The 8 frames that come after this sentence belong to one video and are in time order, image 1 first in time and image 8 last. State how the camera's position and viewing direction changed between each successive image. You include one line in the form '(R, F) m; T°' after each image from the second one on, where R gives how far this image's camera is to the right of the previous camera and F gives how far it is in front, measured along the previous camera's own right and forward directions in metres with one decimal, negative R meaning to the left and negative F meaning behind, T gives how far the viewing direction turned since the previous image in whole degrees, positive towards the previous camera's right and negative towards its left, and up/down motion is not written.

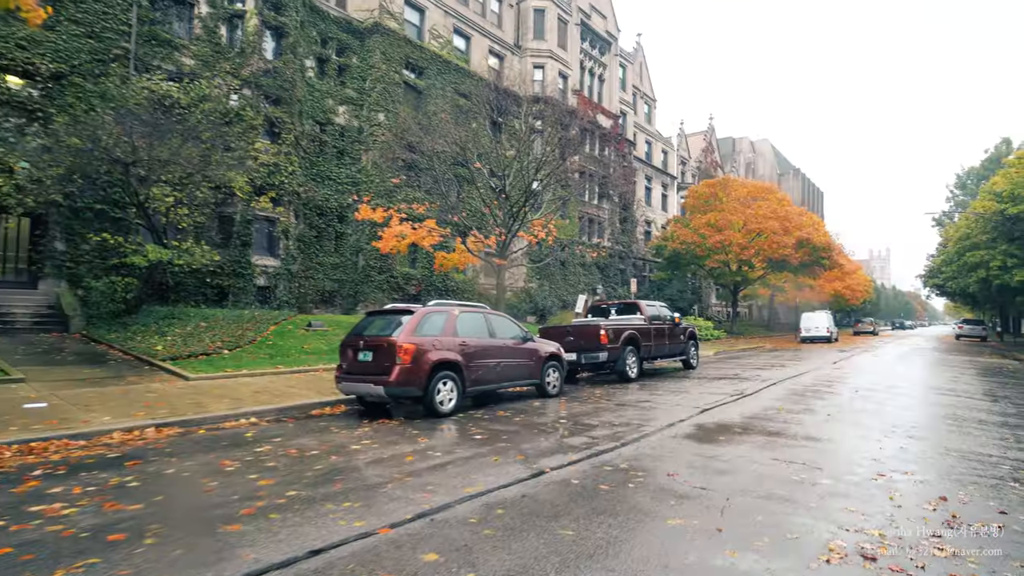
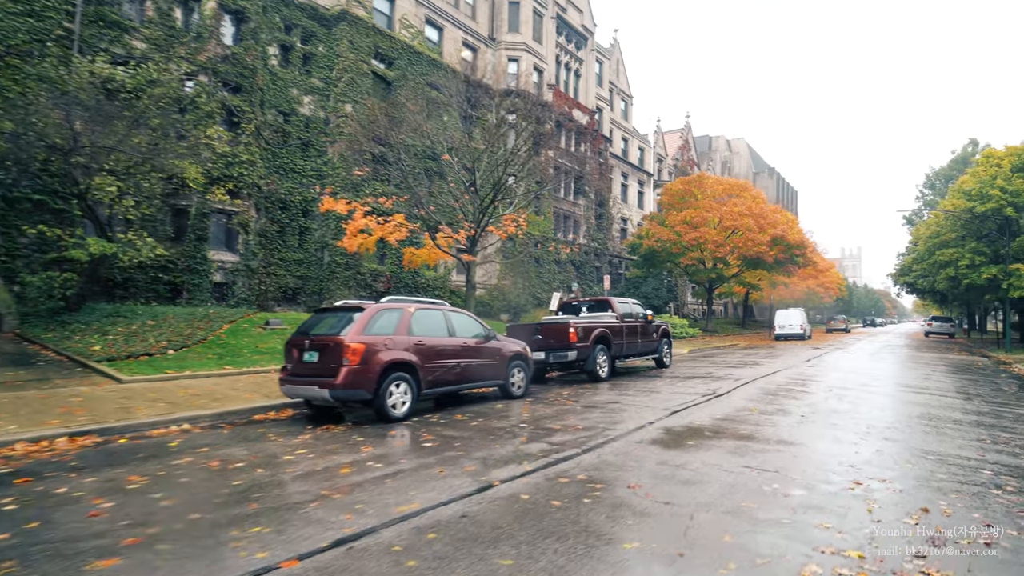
(+0.3, +0.5) m; +2°
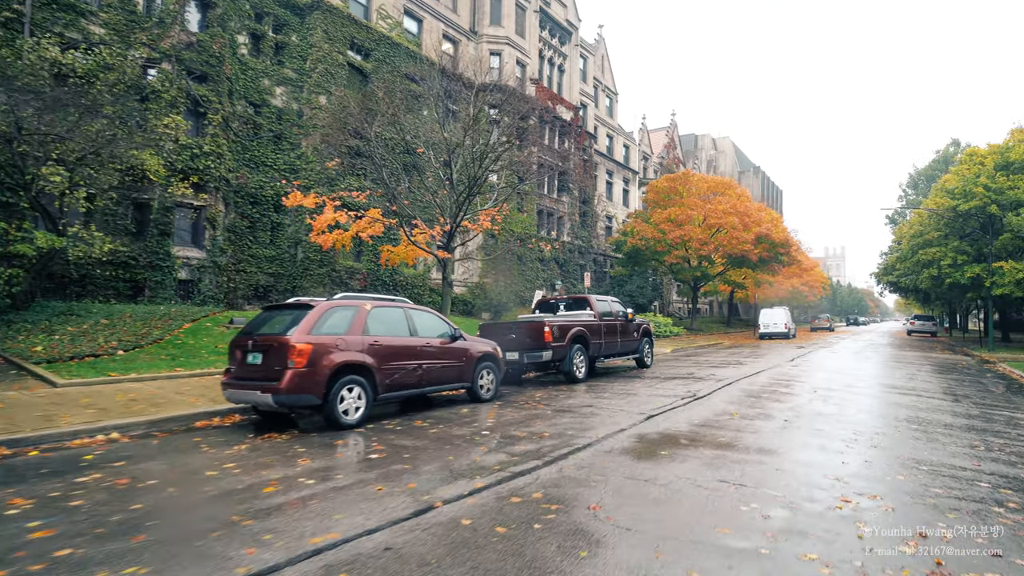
(+0.3, +0.5) m; +1°
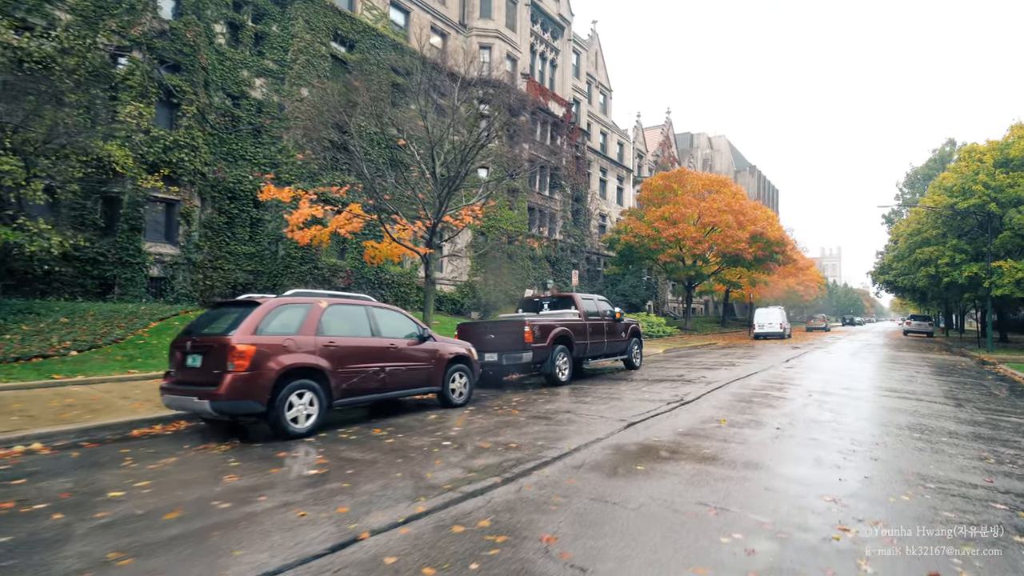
(+0.3, +0.6) m; 0°
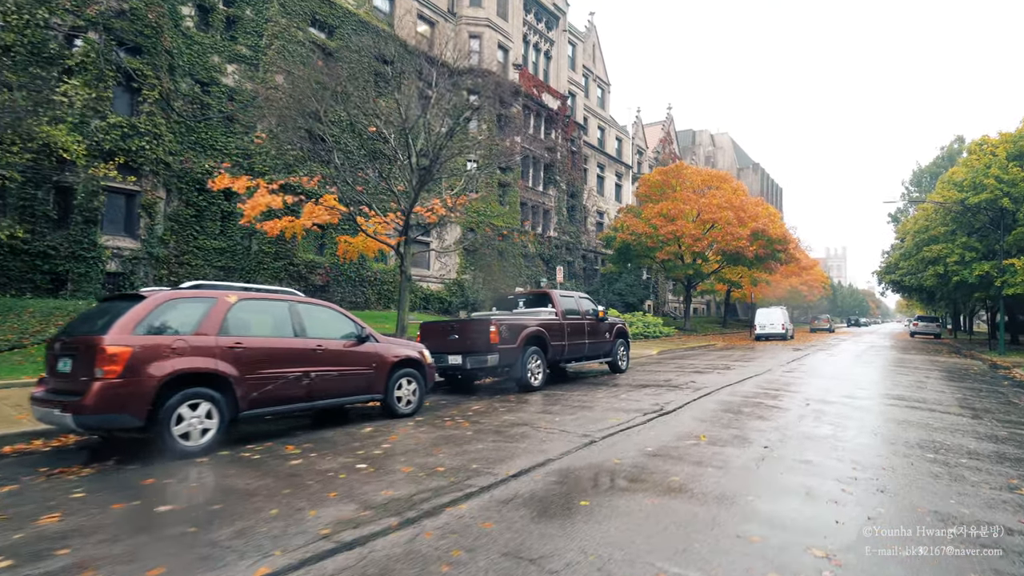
(+0.6, +1.0) m; 0°
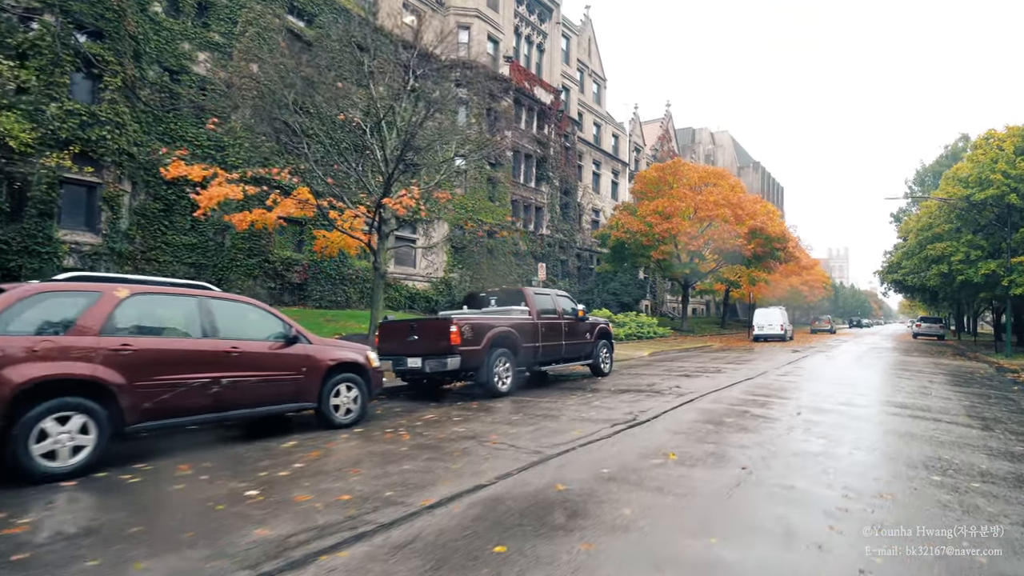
(+0.6, +0.8) m; 0°
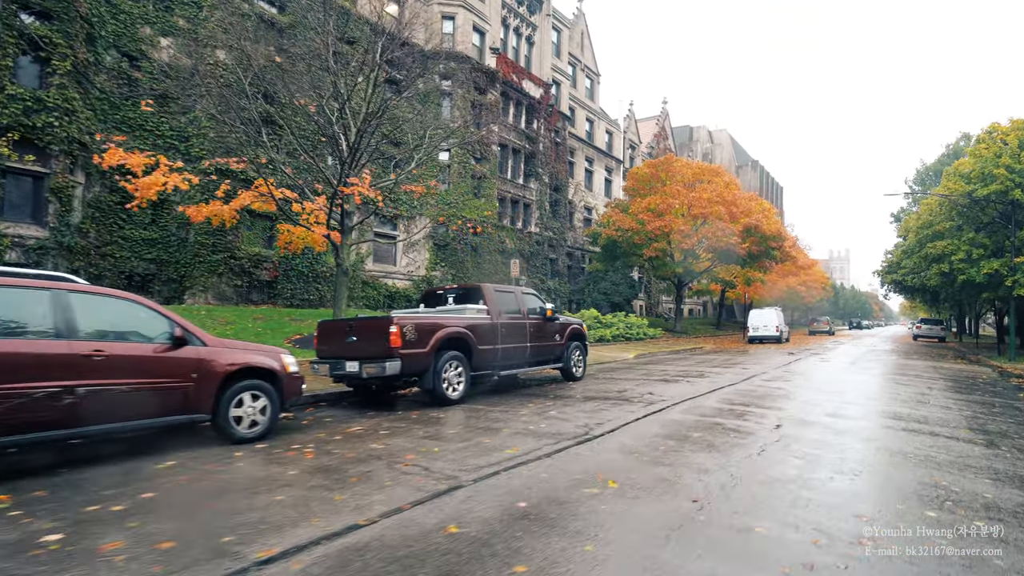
(+0.7, +0.9) m; 0°
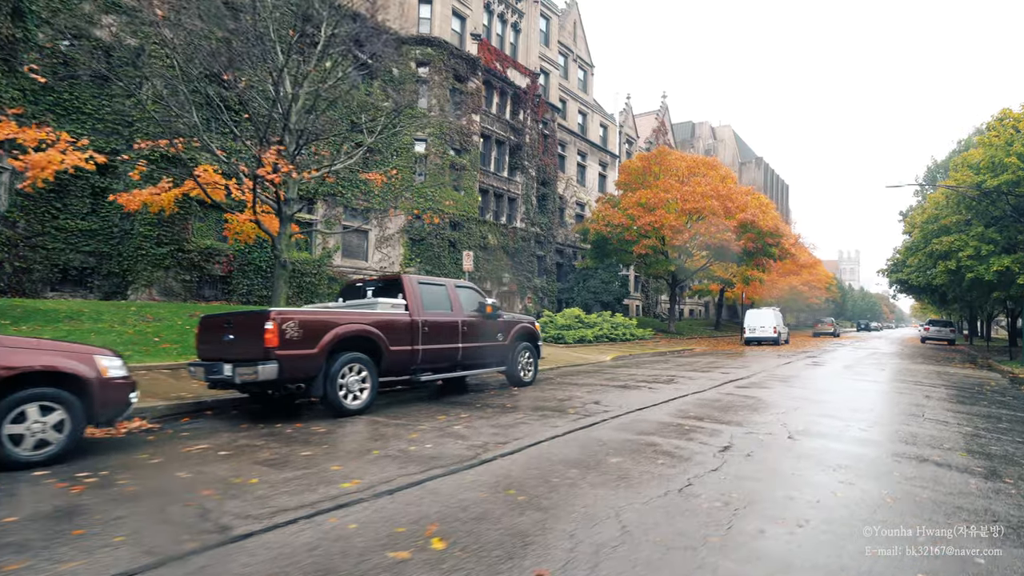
(+1.2, +1.3) m; -1°
